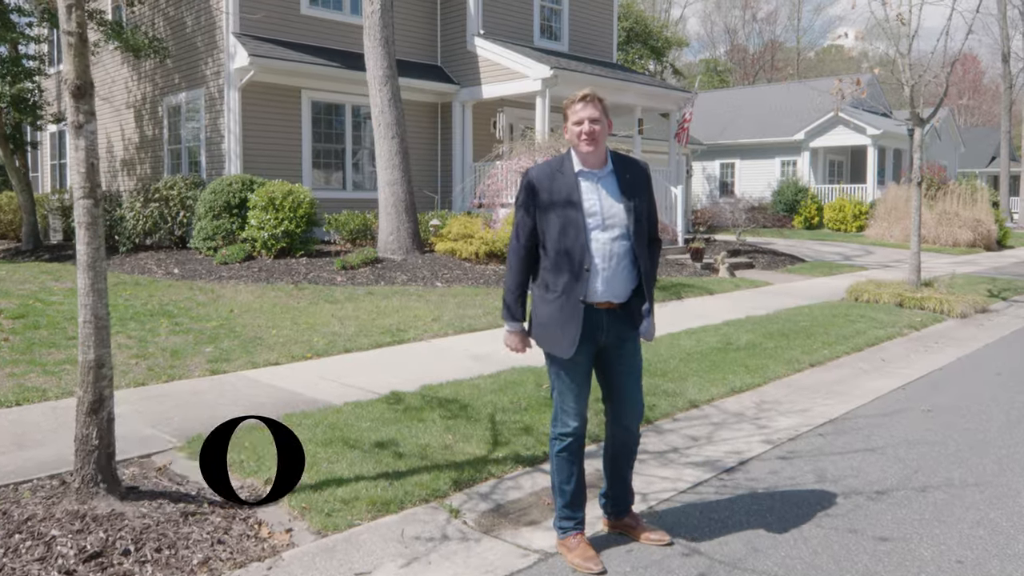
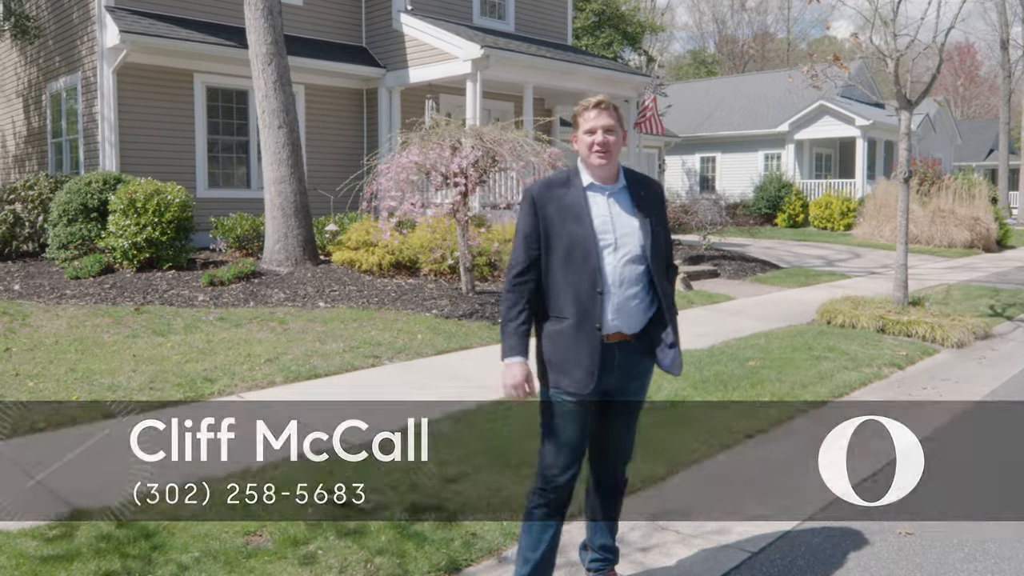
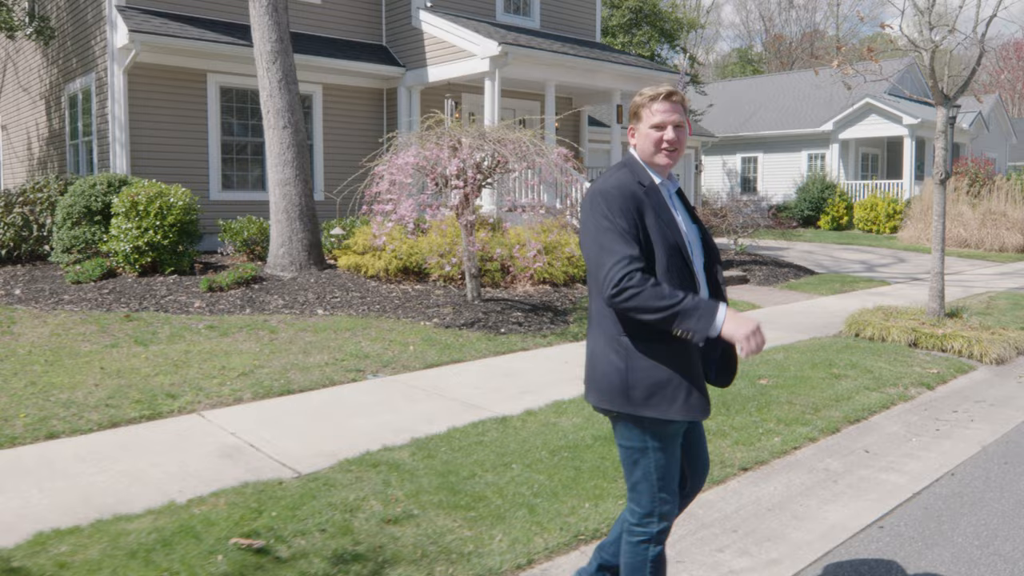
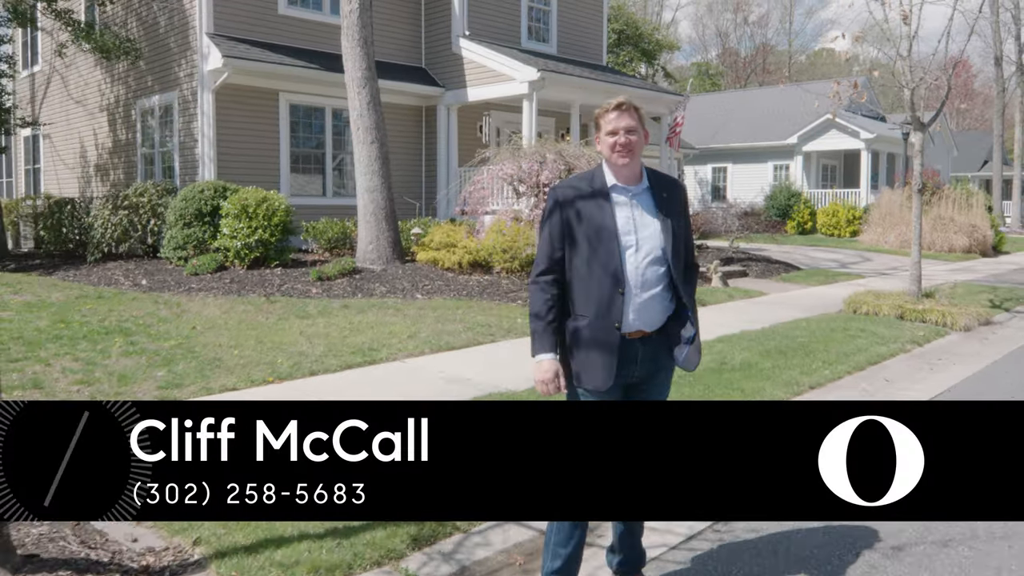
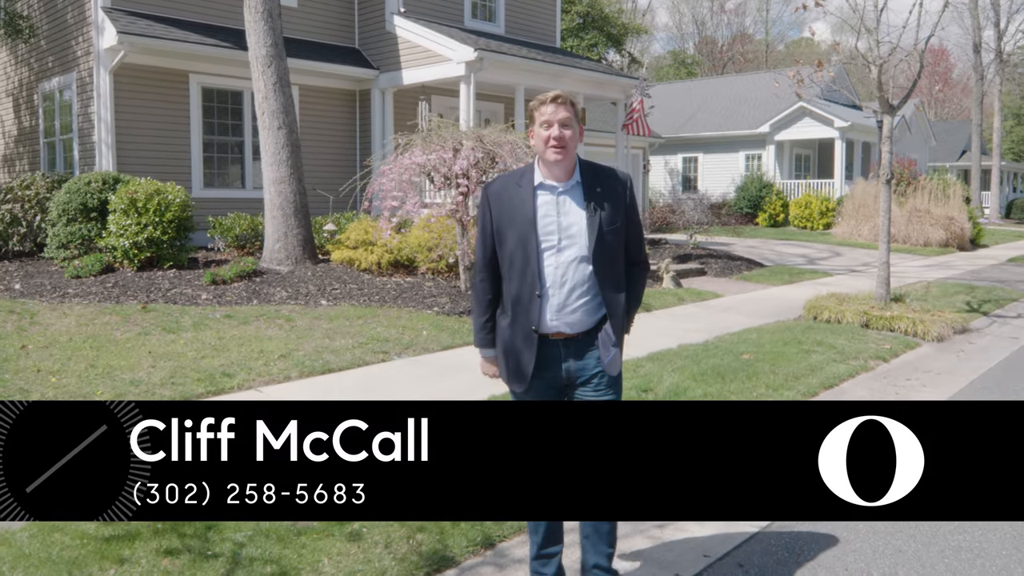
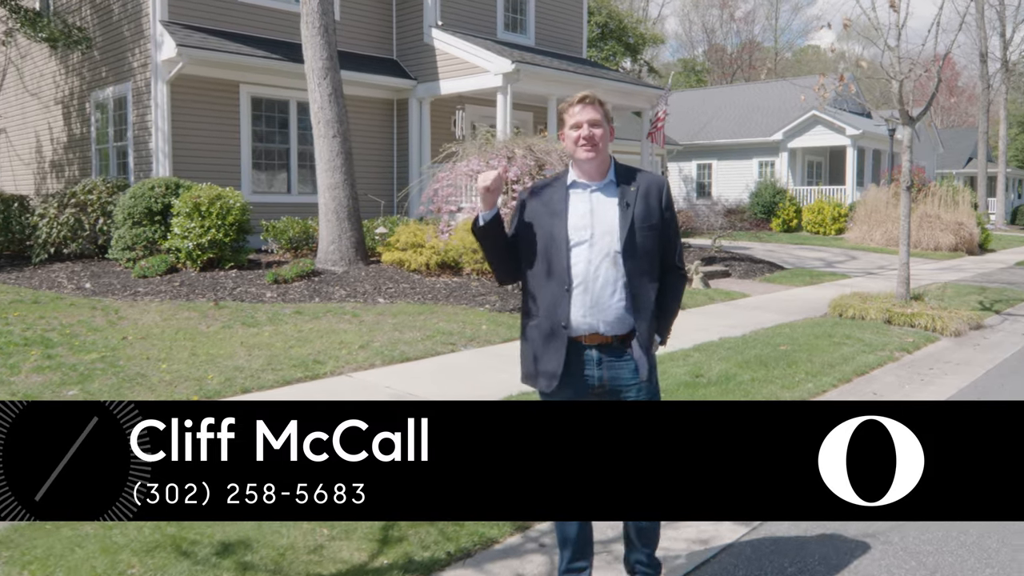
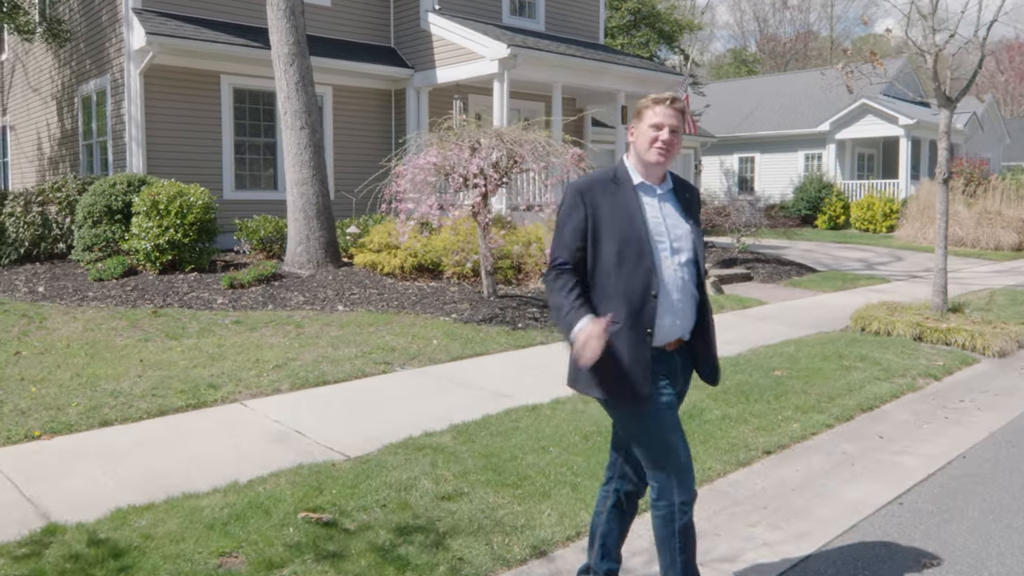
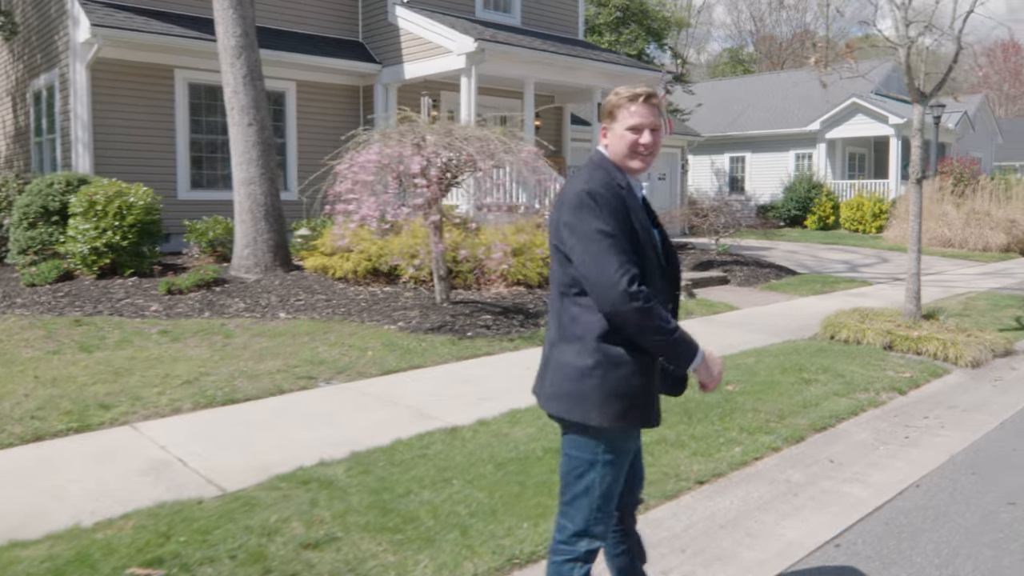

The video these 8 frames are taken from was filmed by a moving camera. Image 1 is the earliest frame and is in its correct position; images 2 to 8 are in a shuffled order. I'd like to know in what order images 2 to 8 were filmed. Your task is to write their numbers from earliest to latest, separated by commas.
4, 6, 5, 2, 7, 3, 8
